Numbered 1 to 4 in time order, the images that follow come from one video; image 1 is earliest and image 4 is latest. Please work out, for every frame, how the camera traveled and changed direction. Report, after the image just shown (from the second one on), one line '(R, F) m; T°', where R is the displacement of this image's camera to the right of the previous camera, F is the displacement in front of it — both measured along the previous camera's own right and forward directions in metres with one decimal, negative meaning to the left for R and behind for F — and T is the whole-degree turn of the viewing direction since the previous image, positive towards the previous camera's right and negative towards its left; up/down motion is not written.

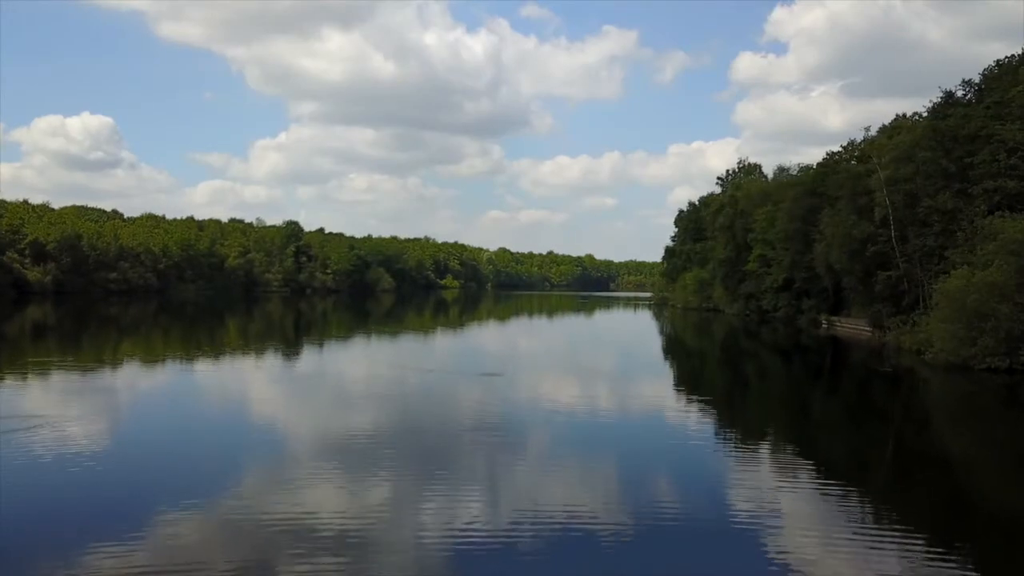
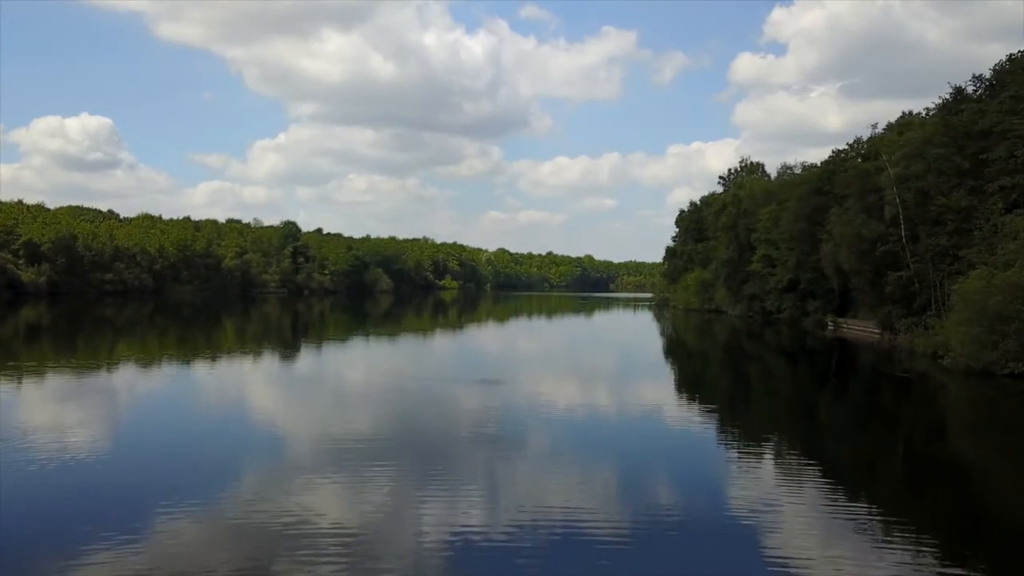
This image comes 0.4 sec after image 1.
(0.0, +0.2) m; 0°
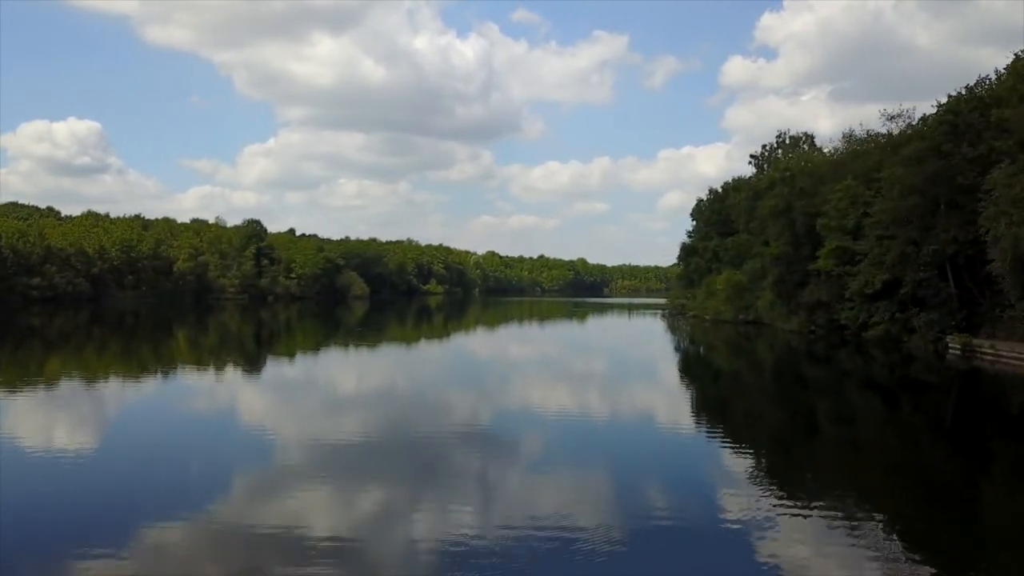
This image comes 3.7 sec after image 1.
(+0.1, +2.4) m; +1°
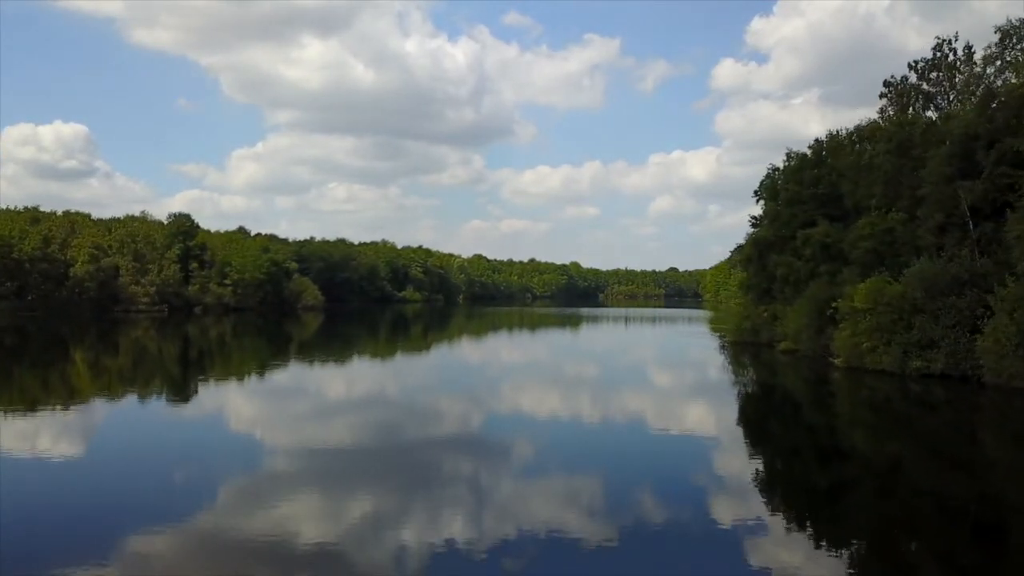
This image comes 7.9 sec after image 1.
(+0.1, +4.0) m; +1°
